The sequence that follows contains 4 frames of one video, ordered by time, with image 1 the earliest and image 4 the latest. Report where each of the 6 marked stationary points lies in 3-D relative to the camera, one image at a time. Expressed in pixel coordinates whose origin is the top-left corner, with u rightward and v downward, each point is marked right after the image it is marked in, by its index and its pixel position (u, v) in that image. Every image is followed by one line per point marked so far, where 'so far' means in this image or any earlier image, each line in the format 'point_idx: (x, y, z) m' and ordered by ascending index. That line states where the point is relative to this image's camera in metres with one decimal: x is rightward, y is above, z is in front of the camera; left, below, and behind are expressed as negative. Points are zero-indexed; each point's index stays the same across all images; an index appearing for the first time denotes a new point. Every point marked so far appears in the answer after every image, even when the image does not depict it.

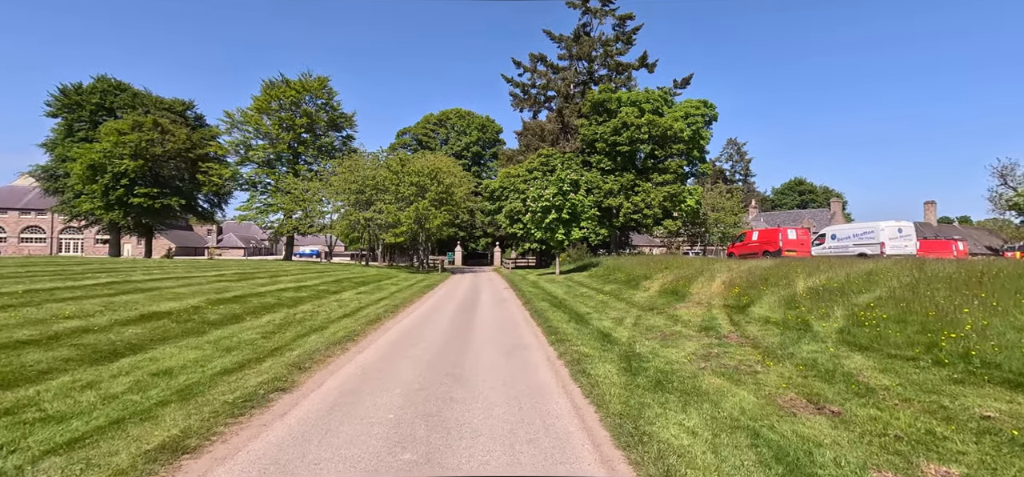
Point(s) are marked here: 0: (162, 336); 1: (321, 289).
0: (-5.9, -1.7, +8.3) m
1: (-7.5, -2.0, +19.3) m
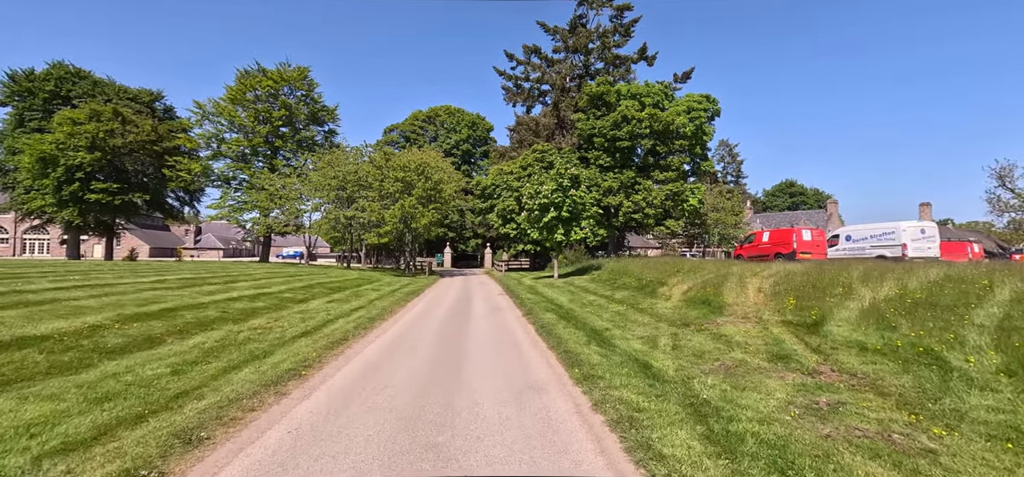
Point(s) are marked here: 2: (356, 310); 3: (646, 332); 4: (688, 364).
0: (-5.8, -1.6, +5.6) m
1: (-7.7, -2.0, +16.6) m
2: (-4.8, -2.2, +15.3) m
3: (+2.7, -2.0, +10.1) m
4: (+2.7, -1.9, +7.4) m
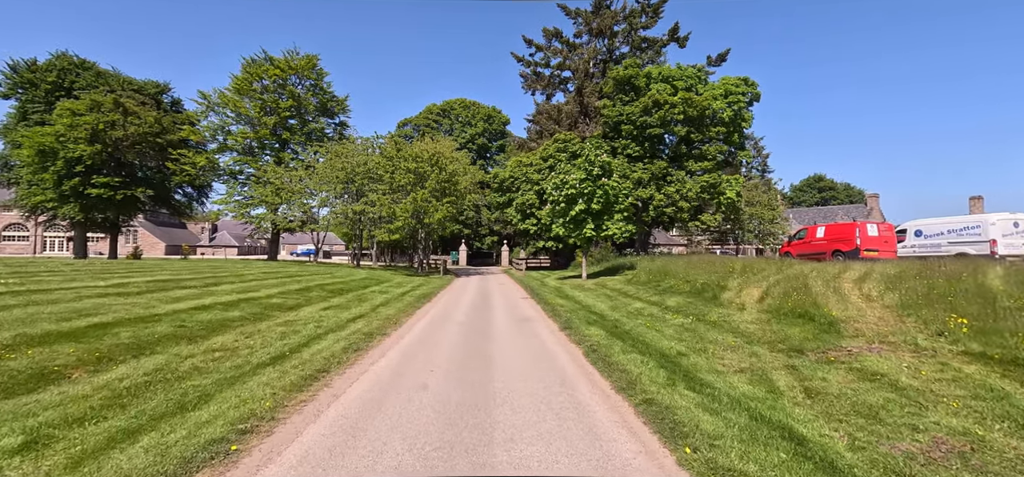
0: (-5.3, -1.5, +2.9) m
1: (-6.8, -1.8, +14.0) m
2: (-4.0, -2.1, +12.6) m
3: (+3.4, -1.8, +7.2) m
4: (+3.2, -1.8, +4.5) m
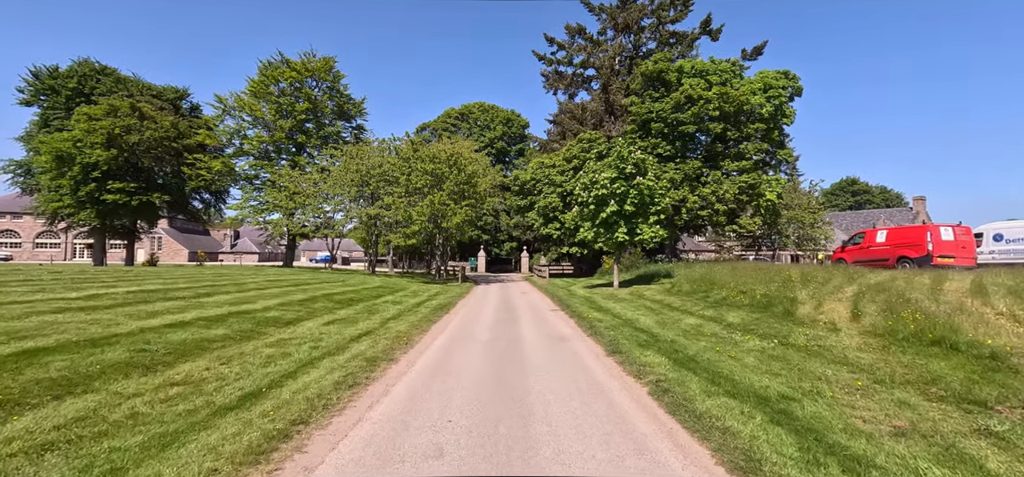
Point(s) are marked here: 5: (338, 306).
0: (-4.9, -1.5, +1.0) m
1: (-6.0, -1.9, +12.1) m
2: (-3.3, -2.2, +10.6) m
3: (+3.9, -1.9, +4.9) m
4: (+3.6, -1.7, +2.2) m
5: (-5.5, -2.1, +15.5) m
